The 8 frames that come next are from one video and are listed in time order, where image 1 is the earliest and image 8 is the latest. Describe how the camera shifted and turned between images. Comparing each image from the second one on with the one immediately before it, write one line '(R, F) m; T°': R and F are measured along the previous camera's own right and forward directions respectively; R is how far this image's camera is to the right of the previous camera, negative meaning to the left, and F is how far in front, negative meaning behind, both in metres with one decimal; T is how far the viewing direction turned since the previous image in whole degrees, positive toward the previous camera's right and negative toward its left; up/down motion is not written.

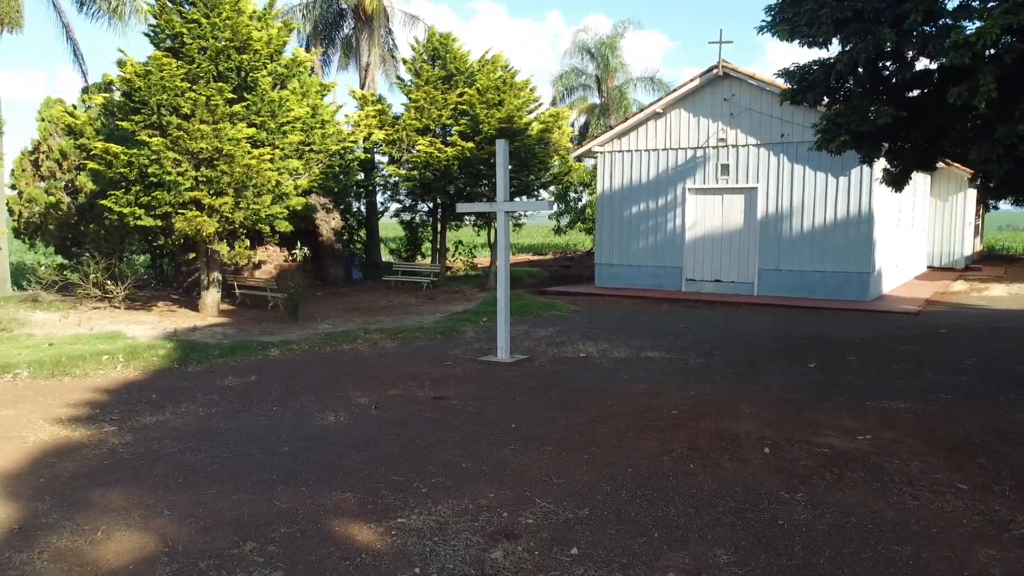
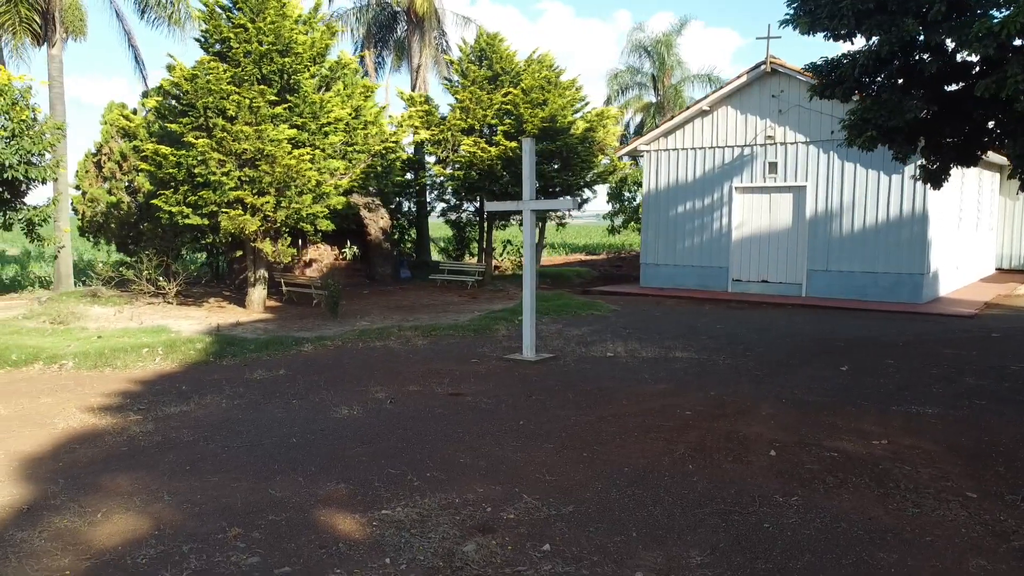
(+0.5, 0.0) m; -5°
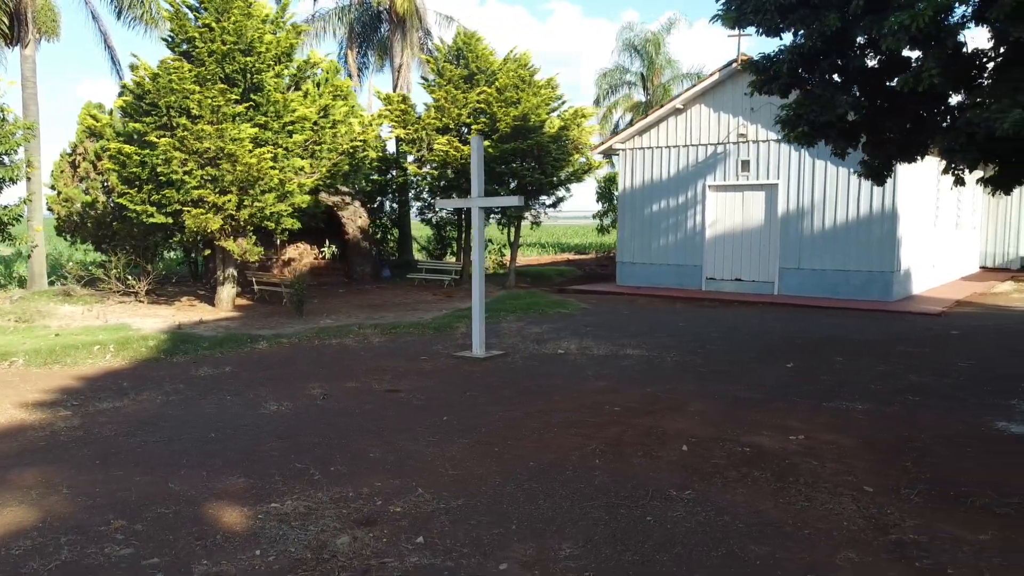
(+0.7, 0.0) m; -1°
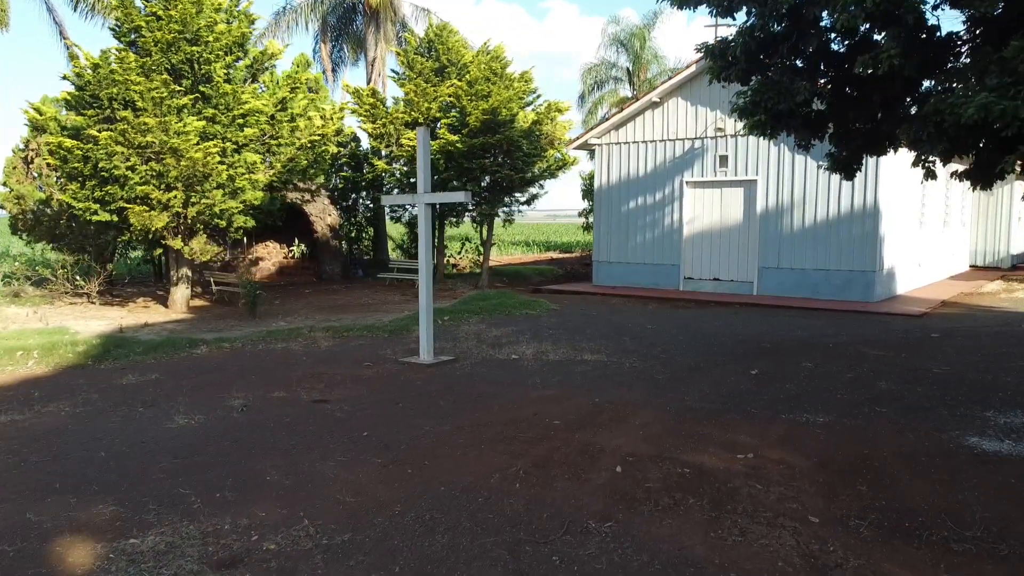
(+0.5, +0.6) m; 0°
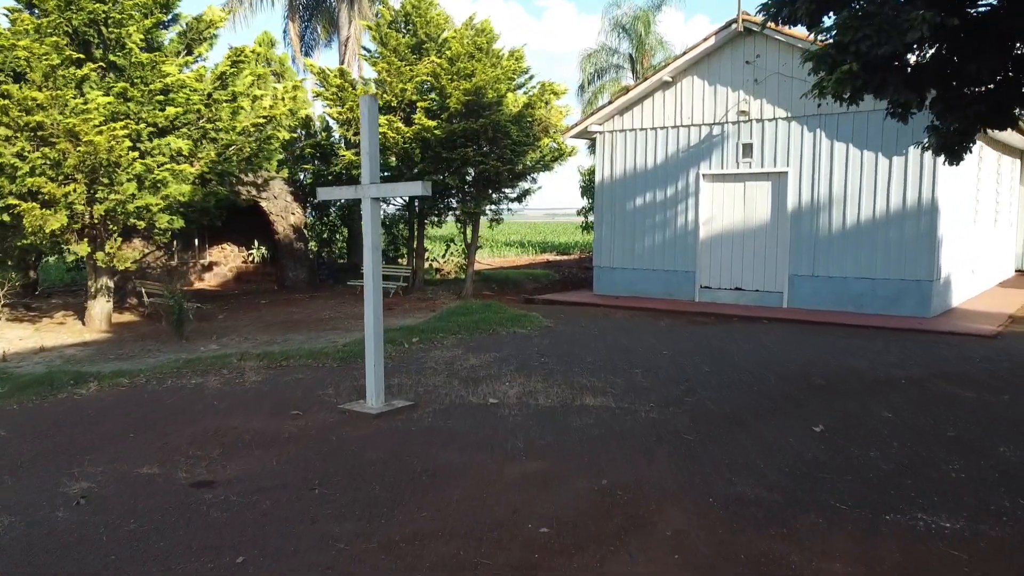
(+0.2, +2.3) m; 0°
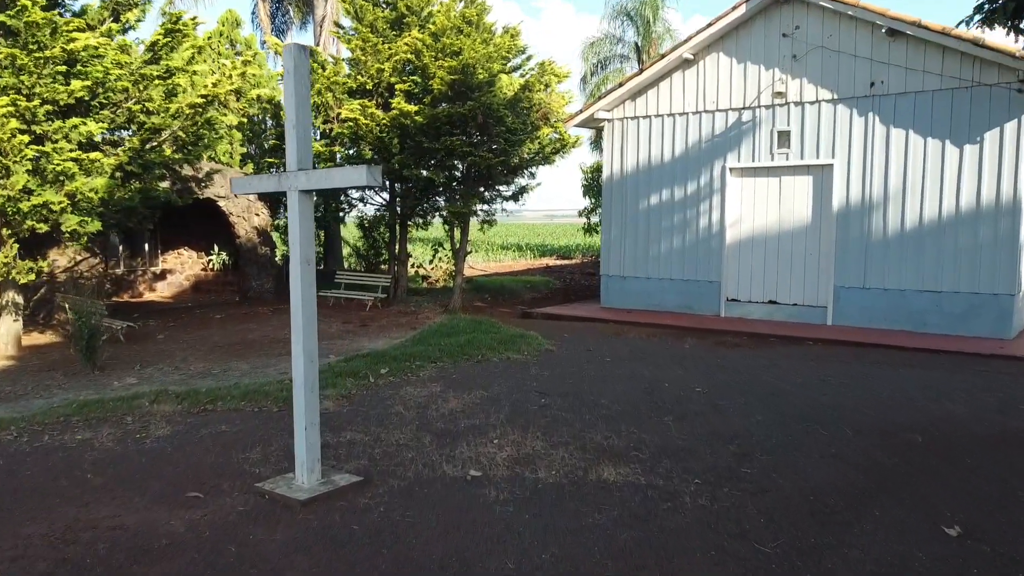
(+0.1, +2.0) m; 0°
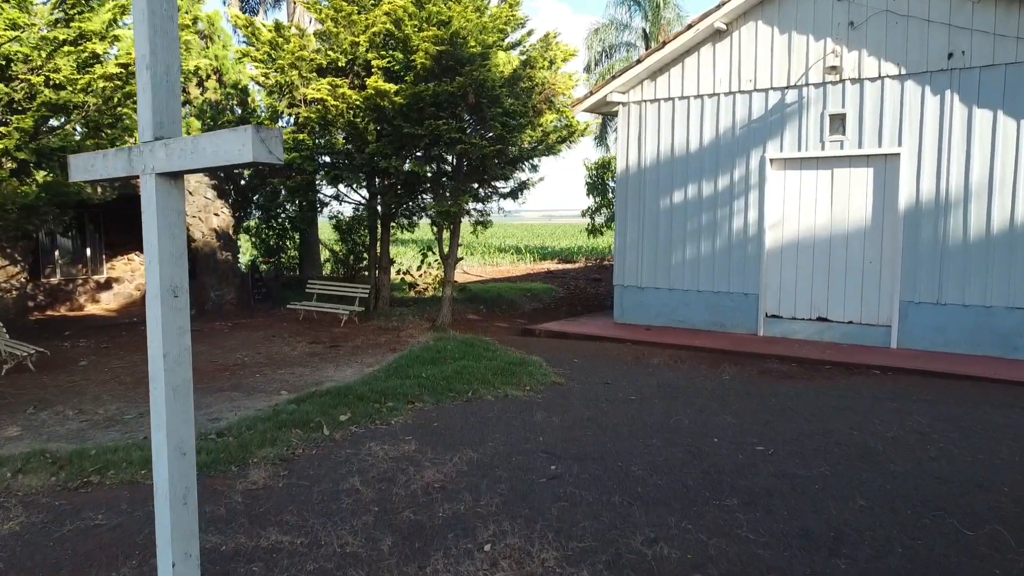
(0.0, +1.9) m; 0°
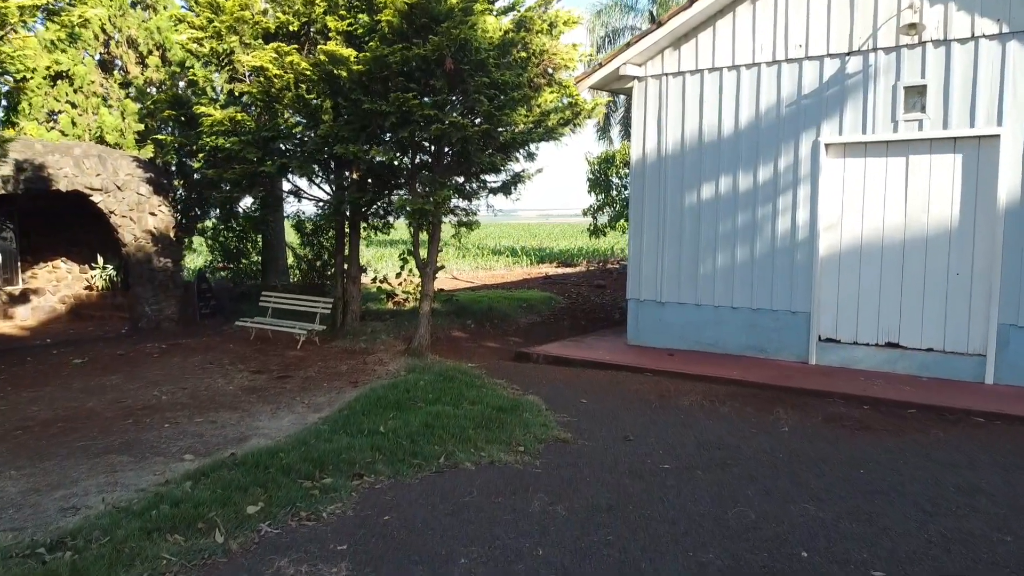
(+0.1, +1.9) m; 0°
